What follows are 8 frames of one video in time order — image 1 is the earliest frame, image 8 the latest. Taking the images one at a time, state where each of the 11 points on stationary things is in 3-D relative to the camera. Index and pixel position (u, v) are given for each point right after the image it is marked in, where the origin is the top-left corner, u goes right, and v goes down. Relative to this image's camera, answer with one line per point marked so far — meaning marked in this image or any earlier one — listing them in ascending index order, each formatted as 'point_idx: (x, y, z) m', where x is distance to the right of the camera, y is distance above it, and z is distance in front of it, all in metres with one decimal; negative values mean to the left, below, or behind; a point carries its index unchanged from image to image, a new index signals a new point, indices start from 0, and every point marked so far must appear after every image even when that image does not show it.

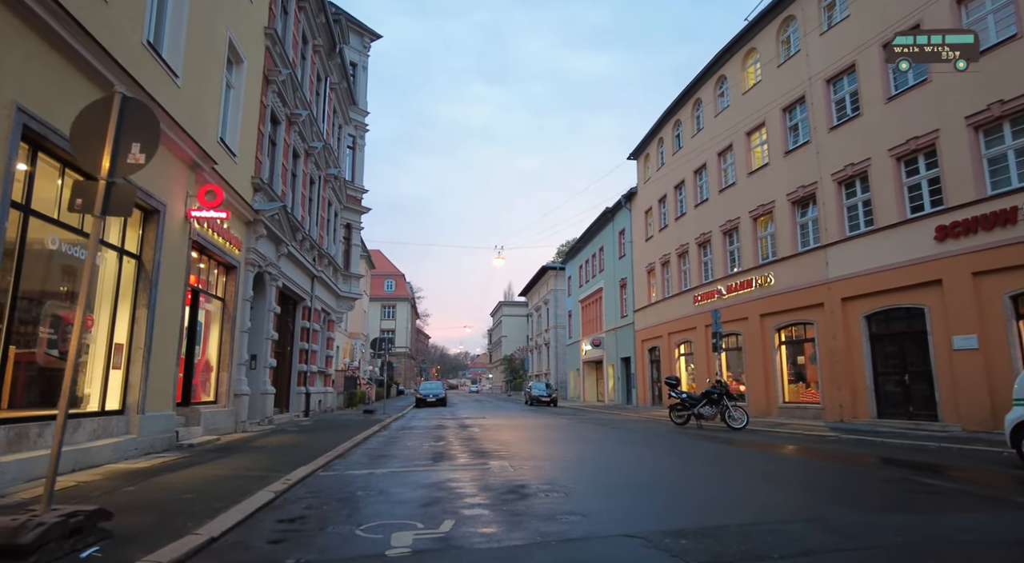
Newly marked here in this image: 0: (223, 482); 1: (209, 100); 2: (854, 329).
0: (-3.1, -2.1, +6.5) m
1: (-5.3, +3.2, +11.0) m
2: (+9.3, -1.3, +16.8) m
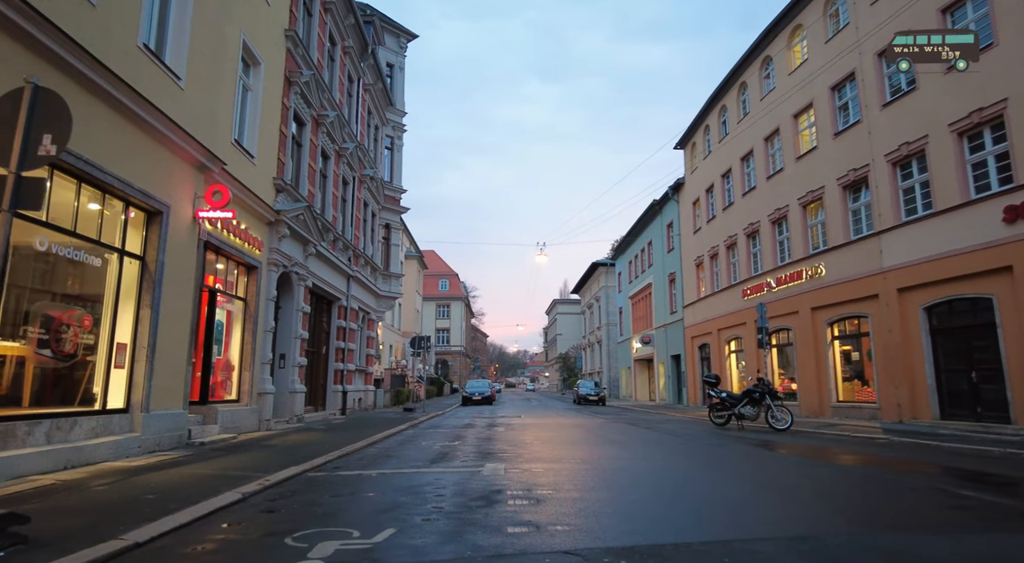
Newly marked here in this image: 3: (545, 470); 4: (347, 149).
0: (-3.3, -2.1, +6.5) m
1: (-5.2, +3.2, +11.1) m
2: (+10.1, -1.0, +15.5) m
3: (+0.4, -2.4, +7.8) m
4: (-5.2, +4.2, +19.4) m
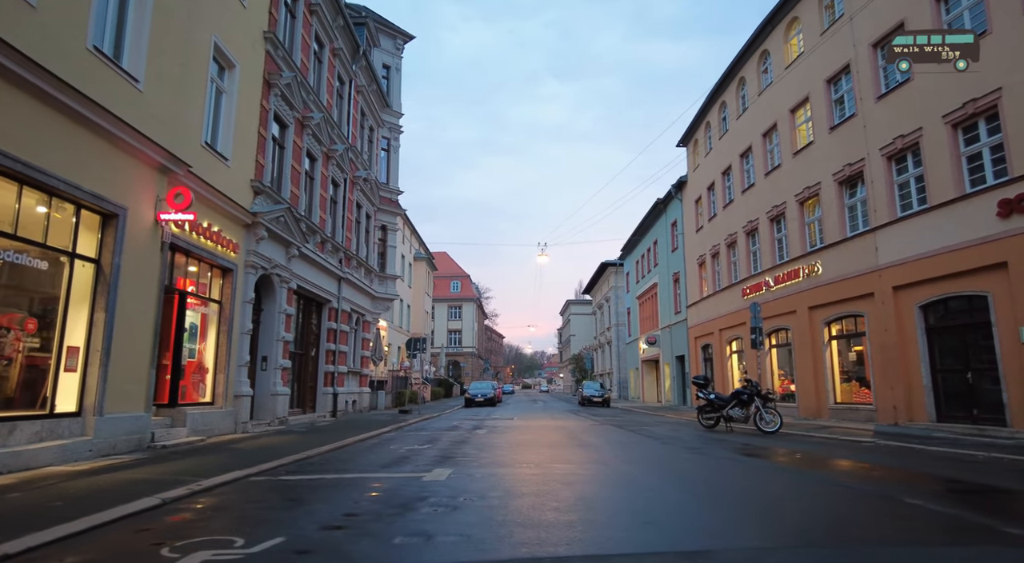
0: (-4.0, -2.1, +6.4) m
1: (-5.7, +3.2, +11.1) m
2: (+9.6, -1.0, +15.0) m
3: (-0.3, -2.4, +7.6) m
4: (-5.5, +4.1, +19.4) m
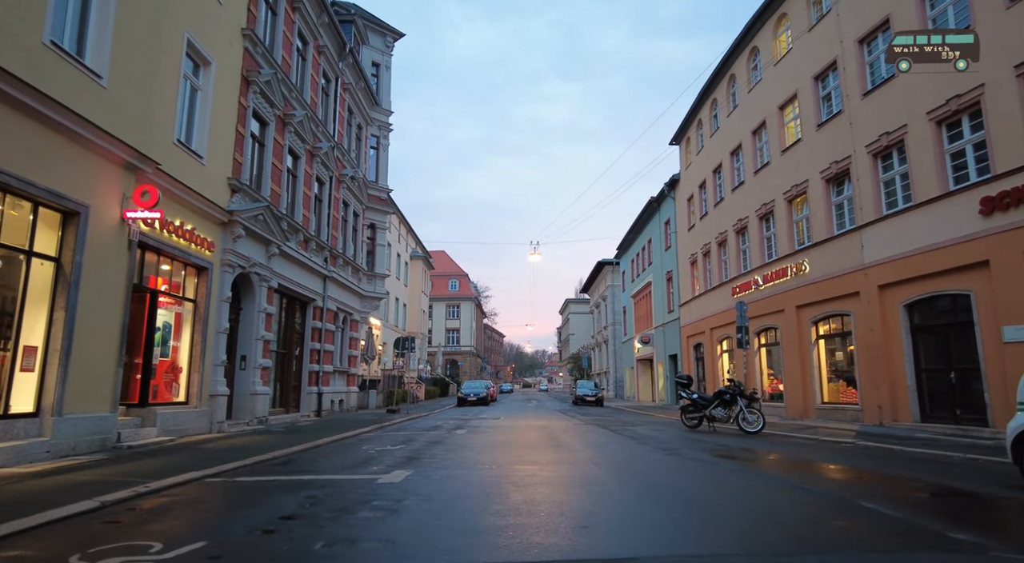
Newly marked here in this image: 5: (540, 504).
0: (-4.5, -2.1, +6.3) m
1: (-6.2, +3.2, +11.0) m
2: (+9.2, -0.9, +14.8) m
3: (-0.8, -2.4, +7.5) m
4: (-6.0, +4.1, +19.2) m
5: (+0.3, -2.2, +6.0) m
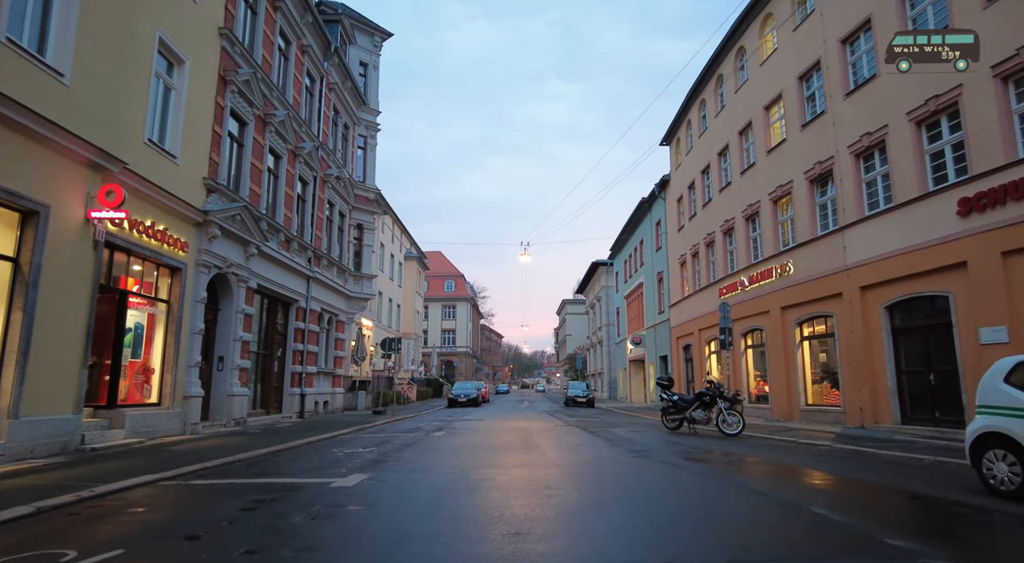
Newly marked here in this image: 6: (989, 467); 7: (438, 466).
0: (-5.0, -2.1, +6.2) m
1: (-6.7, +3.2, +10.9) m
2: (+8.7, -1.0, +14.7) m
3: (-1.3, -2.4, +7.4) m
4: (-6.5, +4.1, +19.2) m
5: (-0.2, -2.2, +5.9) m
6: (+4.9, -1.9, +6.3) m
7: (-1.1, -2.8, +9.3) m
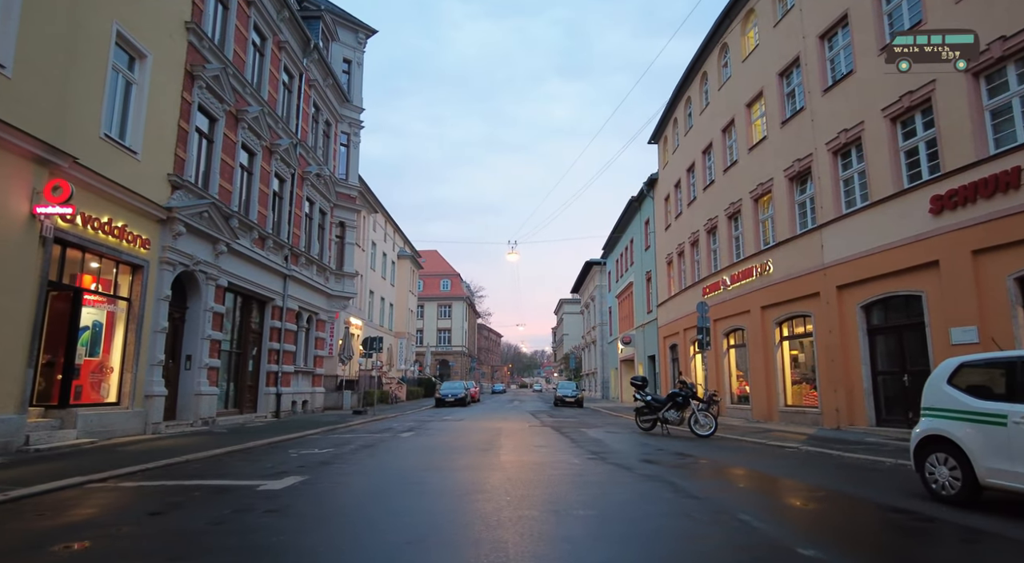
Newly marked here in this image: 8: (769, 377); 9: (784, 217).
0: (-5.7, -2.1, +6.0) m
1: (-7.4, +3.2, +10.7) m
2: (+8.0, -0.9, +14.5) m
3: (-2.0, -2.4, +7.2) m
4: (-7.2, +4.2, +19.0) m
5: (-1.0, -2.2, +5.7) m
6: (+4.2, -1.9, +6.1) m
7: (-1.8, -2.7, +9.1) m
8: (+7.5, -2.8, +18.1) m
9: (+7.6, +1.8, +17.2) m
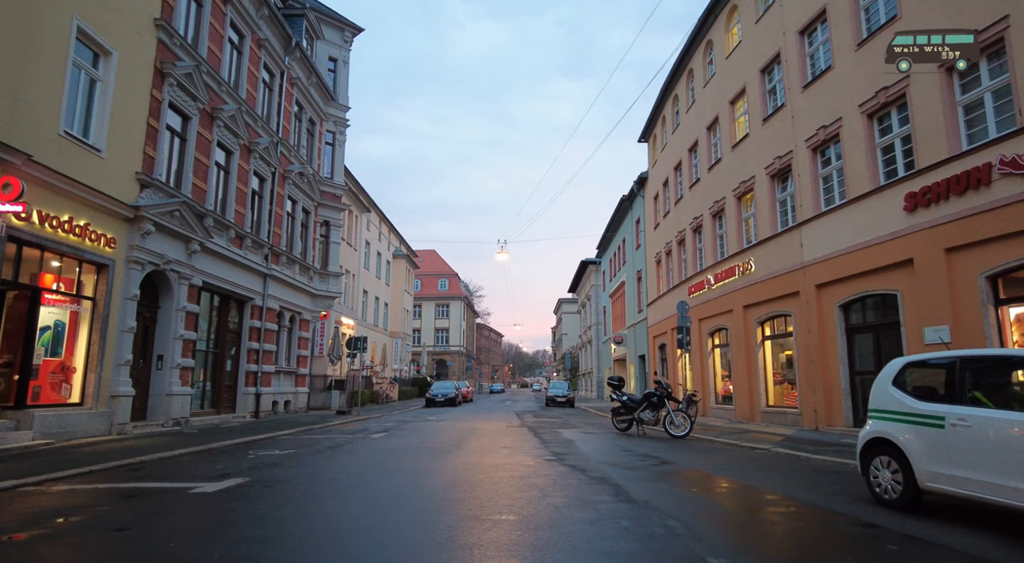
0: (-6.4, -2.1, +5.9) m
1: (-8.1, +3.3, +10.6) m
2: (+7.4, -0.9, +14.3) m
3: (-2.7, -2.4, +7.0) m
4: (-7.7, +4.2, +18.8) m
5: (-1.6, -2.1, +5.5) m
6: (+3.5, -1.9, +5.9) m
7: (-2.5, -2.7, +8.9) m
8: (+7.0, -2.8, +17.9) m
9: (+7.0, +1.8, +17.0) m
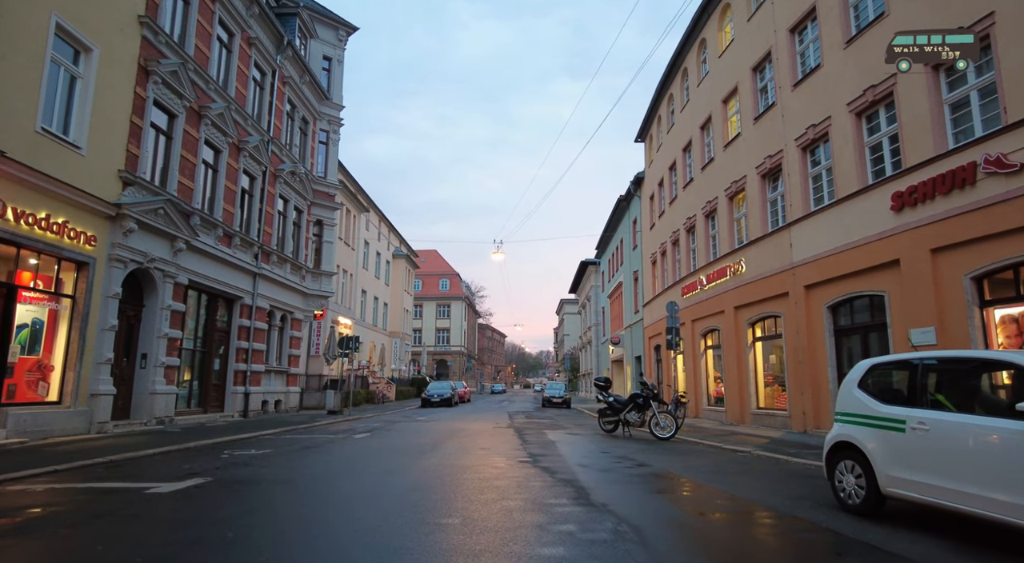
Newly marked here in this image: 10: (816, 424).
0: (-6.8, -2.0, +5.8) m
1: (-8.4, +3.3, +10.5) m
2: (+7.0, -0.9, +14.1) m
3: (-3.1, -2.3, +6.9) m
4: (-8.0, +4.2, +18.8) m
5: (-2.1, -2.1, +5.4) m
6: (+3.1, -1.9, +5.8) m
7: (-2.9, -2.7, +8.8) m
8: (+6.6, -2.8, +17.7) m
9: (+6.7, +1.8, +16.8) m
10: (+6.9, -3.2, +13.9) m
